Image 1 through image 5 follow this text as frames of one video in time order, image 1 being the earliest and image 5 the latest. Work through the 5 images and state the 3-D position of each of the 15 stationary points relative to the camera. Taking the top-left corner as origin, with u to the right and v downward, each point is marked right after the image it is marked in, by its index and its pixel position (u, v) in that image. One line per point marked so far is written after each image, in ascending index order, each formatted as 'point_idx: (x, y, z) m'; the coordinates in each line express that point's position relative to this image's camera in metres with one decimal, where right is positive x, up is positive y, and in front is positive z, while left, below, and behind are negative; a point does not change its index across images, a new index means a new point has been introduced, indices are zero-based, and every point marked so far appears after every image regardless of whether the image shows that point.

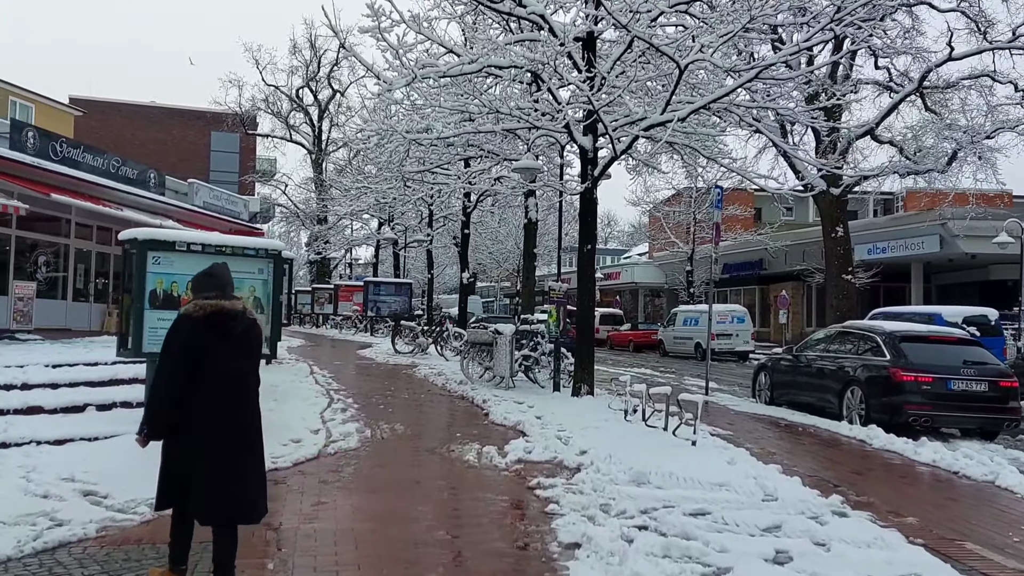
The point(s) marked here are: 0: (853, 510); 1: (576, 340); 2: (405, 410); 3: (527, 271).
0: (+2.5, -1.7, +6.4) m
1: (+0.9, -0.7, +12.0) m
2: (-1.3, -1.5, +10.7) m
3: (+0.3, +0.3, +16.4) m
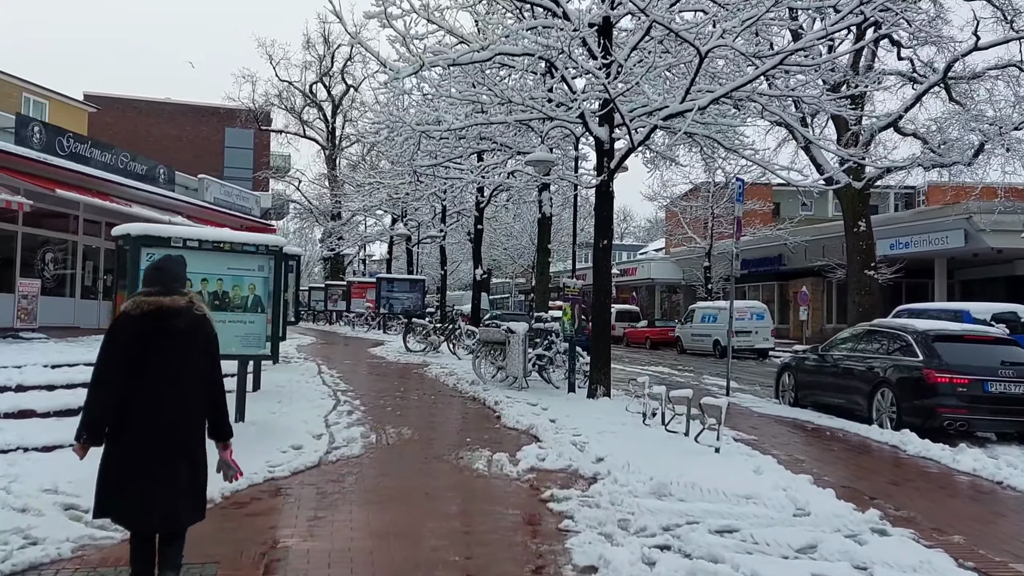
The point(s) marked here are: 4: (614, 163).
0: (+2.6, -1.6, +5.9) m
1: (+1.1, -0.7, +11.5) m
2: (-1.2, -1.5, +10.3) m
3: (+0.5, +0.4, +16.0) m
4: (+1.4, +1.7, +11.5) m
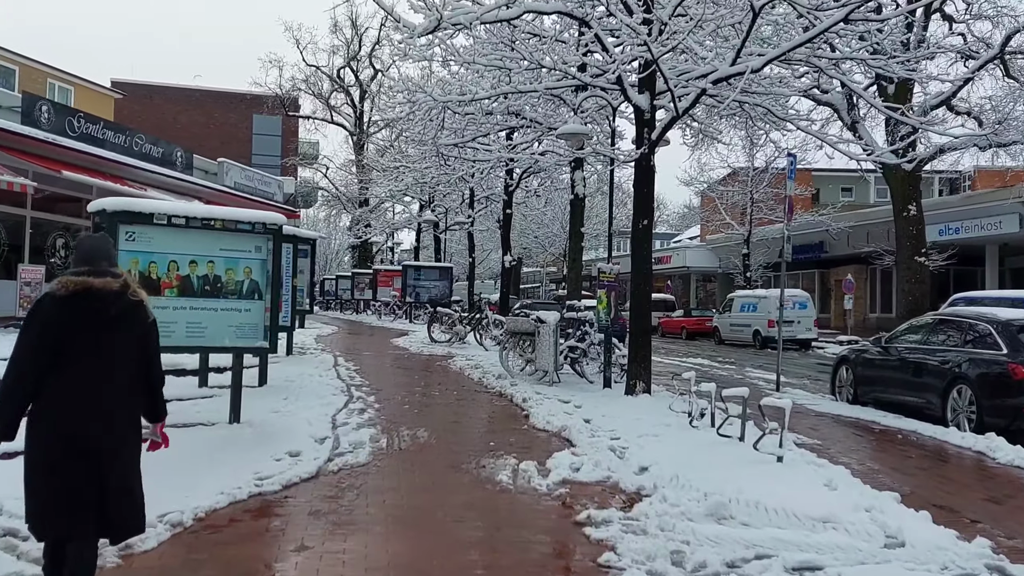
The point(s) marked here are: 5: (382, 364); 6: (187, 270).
0: (+2.8, -1.5, +4.8) m
1: (+1.5, -0.5, +10.4) m
2: (-0.9, -1.3, +9.3) m
3: (+1.1, +0.6, +14.9) m
4: (+1.7, +1.9, +10.4) m
5: (-2.0, -1.2, +13.3) m
6: (-2.8, +0.1, +7.3) m
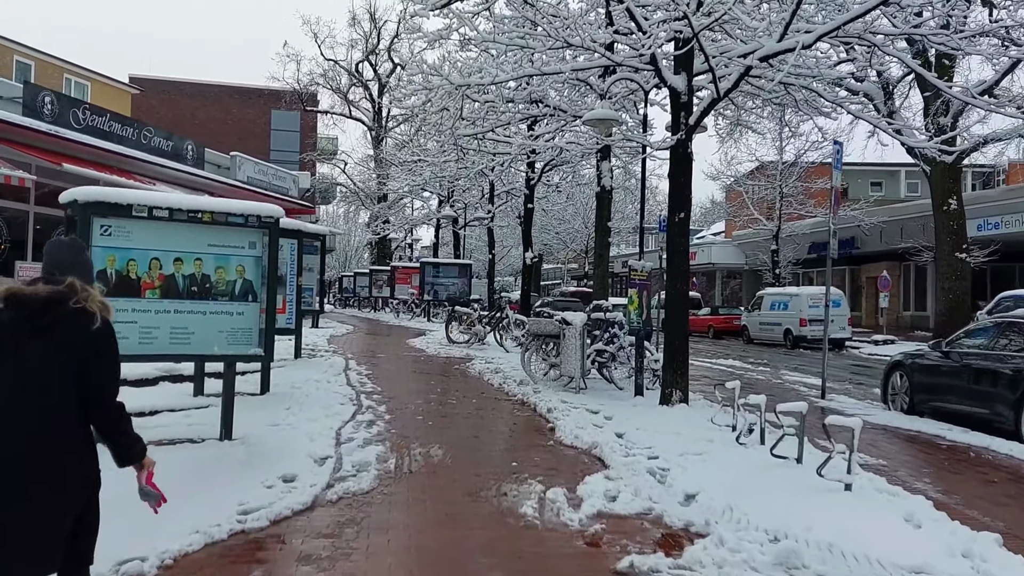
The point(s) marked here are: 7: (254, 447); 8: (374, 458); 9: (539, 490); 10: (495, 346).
0: (+2.9, -1.5, +3.8) m
1: (+1.7, -0.5, +9.5) m
2: (-0.6, -1.3, +8.4) m
3: (+1.4, +0.6, +14.0) m
4: (+2.0, +1.9, +9.5) m
5: (-1.7, -1.2, +12.5) m
6: (-2.6, +0.1, +6.4) m
7: (-2.0, -1.2, +6.7) m
8: (-1.1, -1.3, +6.6) m
9: (+0.2, -1.4, +5.9) m
10: (-0.3, -1.1, +16.9) m
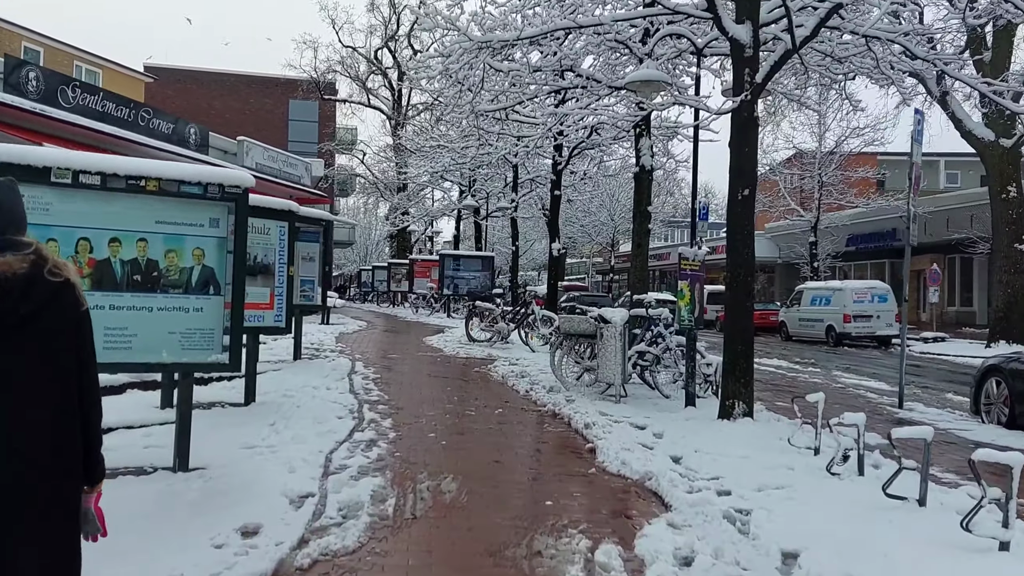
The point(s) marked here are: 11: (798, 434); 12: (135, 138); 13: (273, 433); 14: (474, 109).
0: (+3.0, -1.5, +2.2) m
1: (+2.0, -0.4, +8.0) m
2: (-0.4, -1.3, +6.9) m
3: (+1.8, +0.7, +12.4) m
4: (+2.3, +2.0, +7.9) m
5: (-1.3, -1.1, +11.1) m
6: (-2.4, +0.2, +5.0) m
7: (-1.8, -1.2, +5.3) m
8: (-0.9, -1.3, +5.2) m
9: (+0.4, -1.3, +4.4) m
10: (+0.1, -1.0, +15.4) m
11: (+2.3, -1.2, +7.1) m
12: (-7.4, +2.9, +16.8) m
13: (-1.9, -1.1, +6.7) m
14: (-0.6, +2.8, +13.3) m
